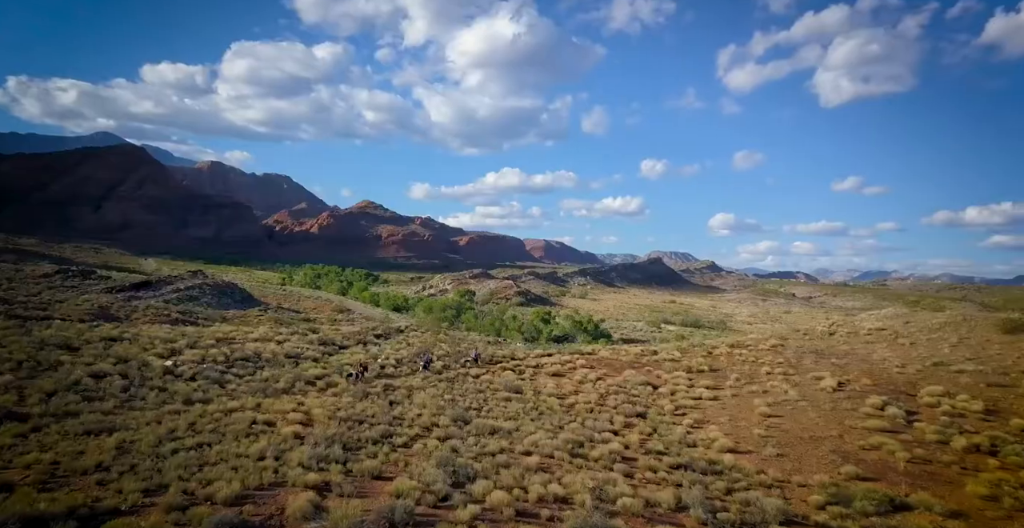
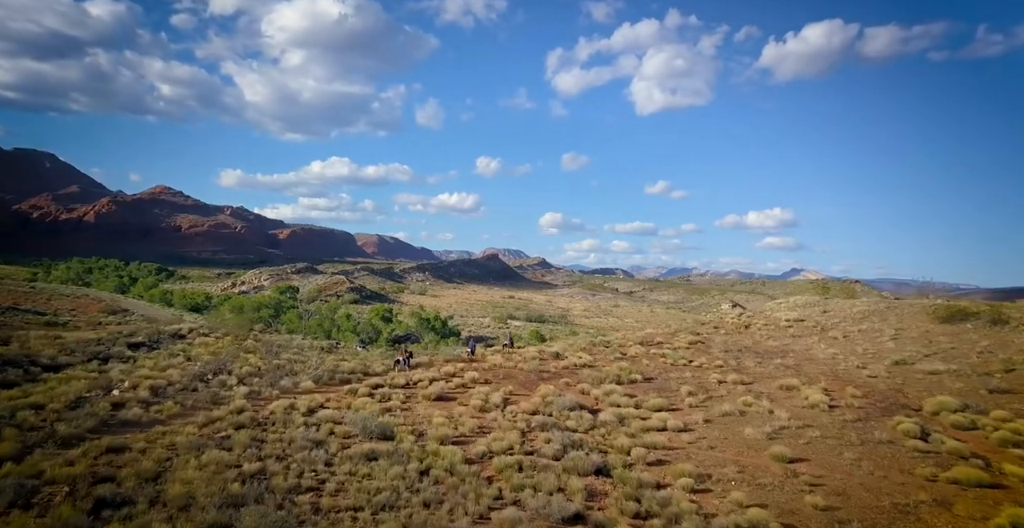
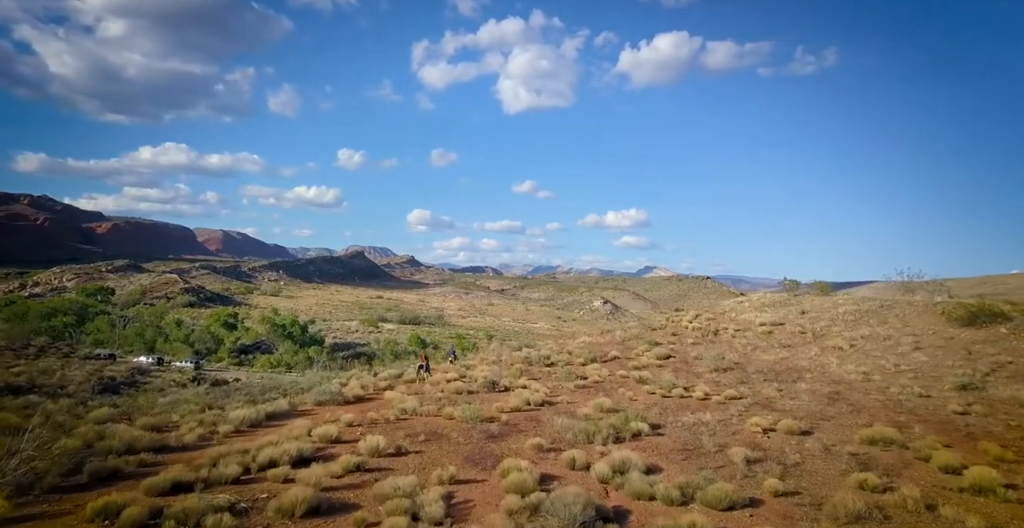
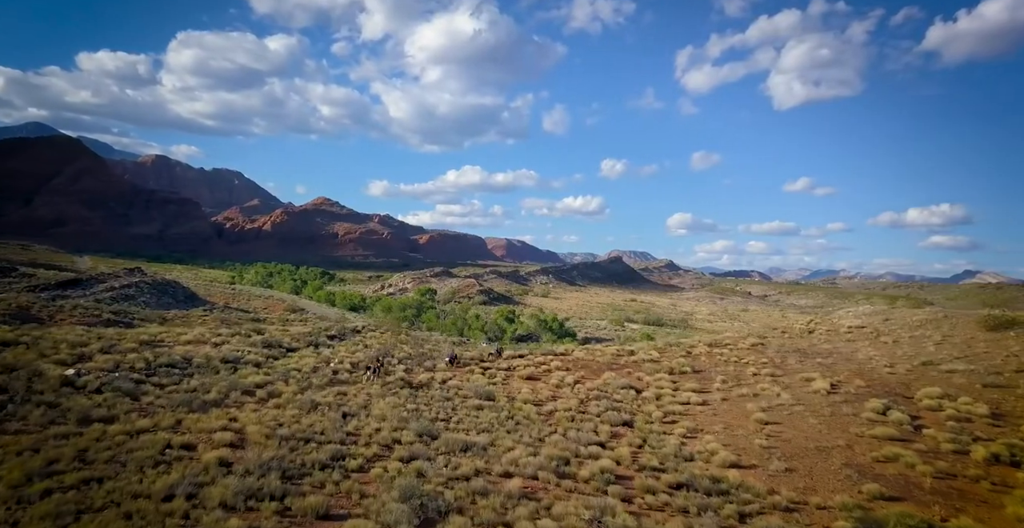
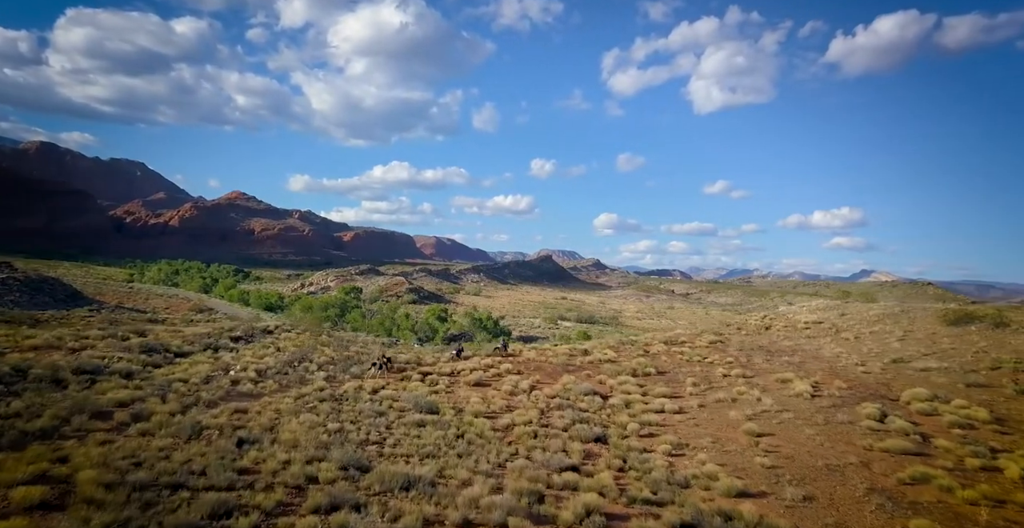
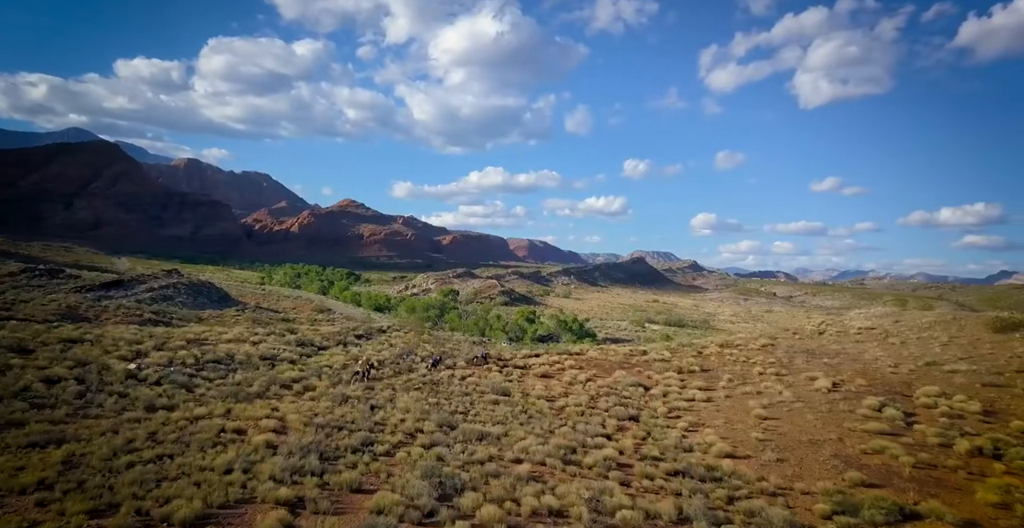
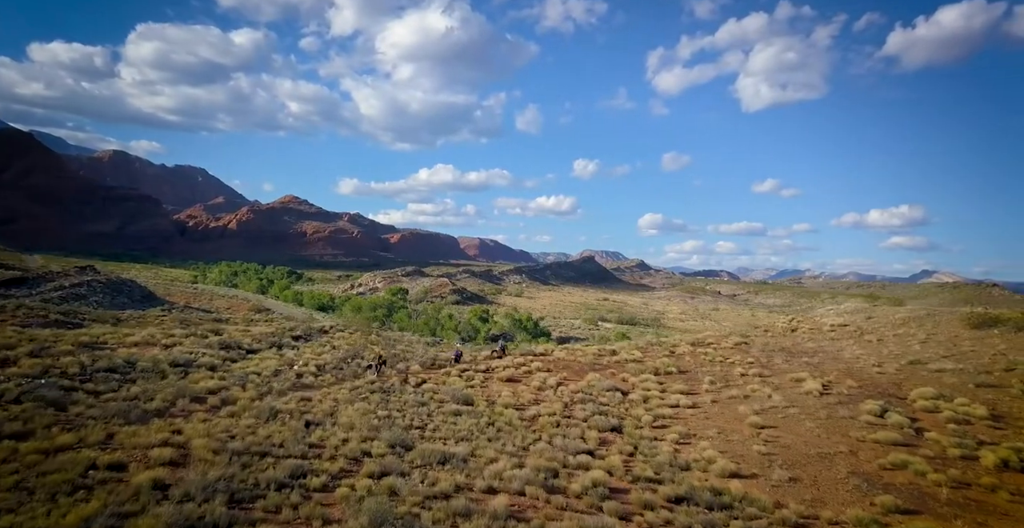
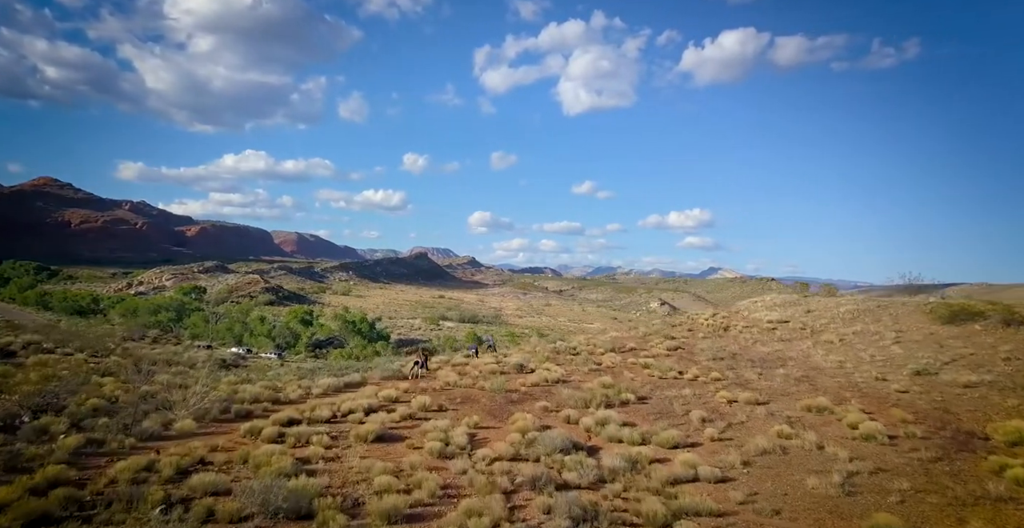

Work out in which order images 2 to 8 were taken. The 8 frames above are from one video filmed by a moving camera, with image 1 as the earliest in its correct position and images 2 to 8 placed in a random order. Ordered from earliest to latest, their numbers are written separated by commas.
6, 4, 7, 5, 2, 8, 3
